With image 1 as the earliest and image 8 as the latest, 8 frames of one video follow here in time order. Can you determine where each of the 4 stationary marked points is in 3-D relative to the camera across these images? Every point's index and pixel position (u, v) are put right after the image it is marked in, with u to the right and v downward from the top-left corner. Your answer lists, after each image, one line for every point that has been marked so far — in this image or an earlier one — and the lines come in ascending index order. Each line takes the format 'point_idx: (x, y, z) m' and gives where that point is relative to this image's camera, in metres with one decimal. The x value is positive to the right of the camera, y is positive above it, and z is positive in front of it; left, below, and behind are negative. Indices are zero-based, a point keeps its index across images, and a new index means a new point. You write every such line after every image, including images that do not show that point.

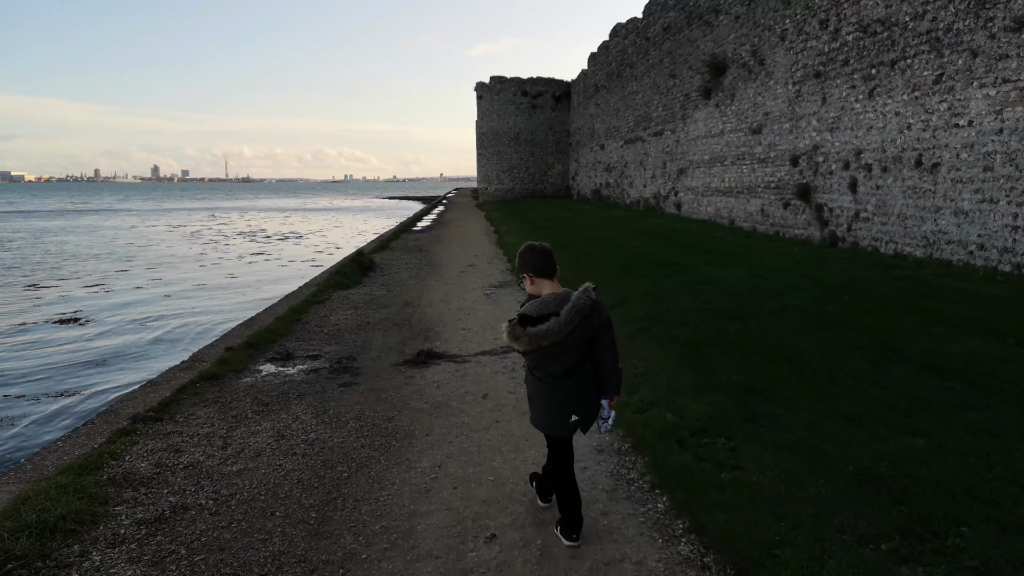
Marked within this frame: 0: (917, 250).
0: (+5.7, +0.5, +10.7) m
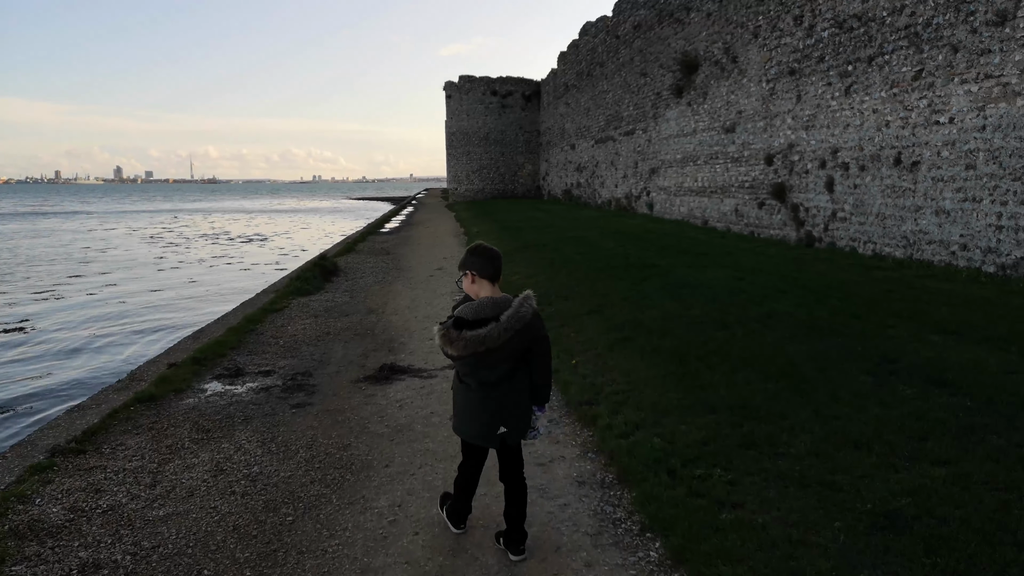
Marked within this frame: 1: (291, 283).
0: (+5.3, +0.5, +10.4) m
1: (-2.9, +0.1, +10.0) m
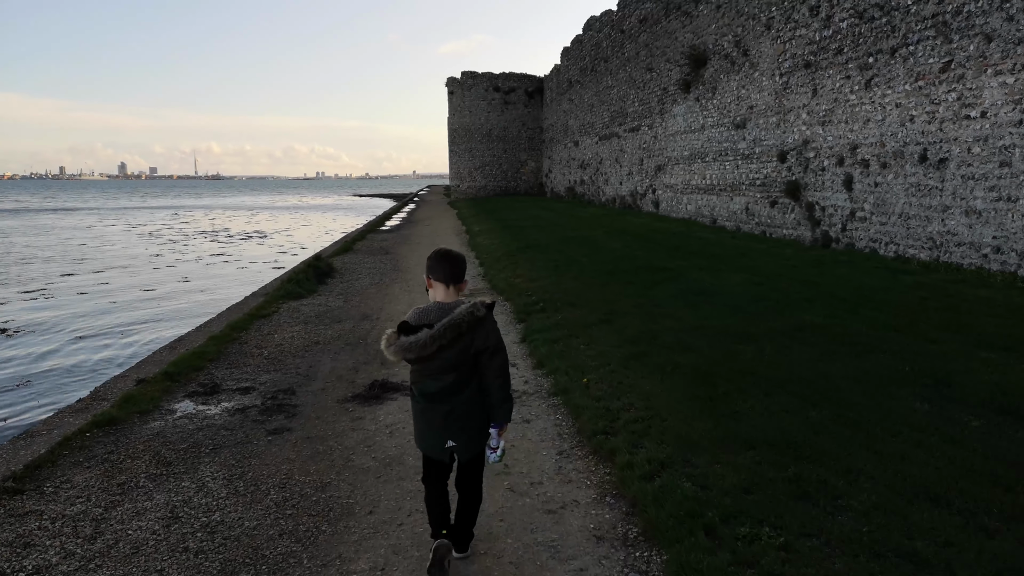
0: (+5.3, +0.5, +9.9) m
1: (-2.9, 0.0, +9.5) m
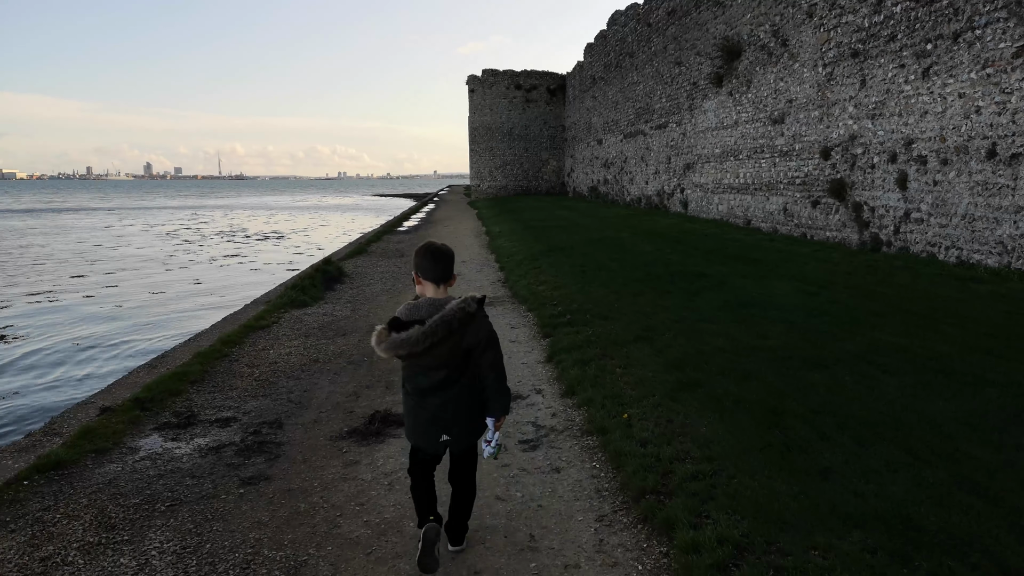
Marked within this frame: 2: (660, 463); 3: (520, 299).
0: (+5.6, +0.4, +8.9) m
1: (-2.6, 0.0, +8.7) m
2: (+0.7, -0.8, +3.4) m
3: (+0.1, -0.1, +8.3) m
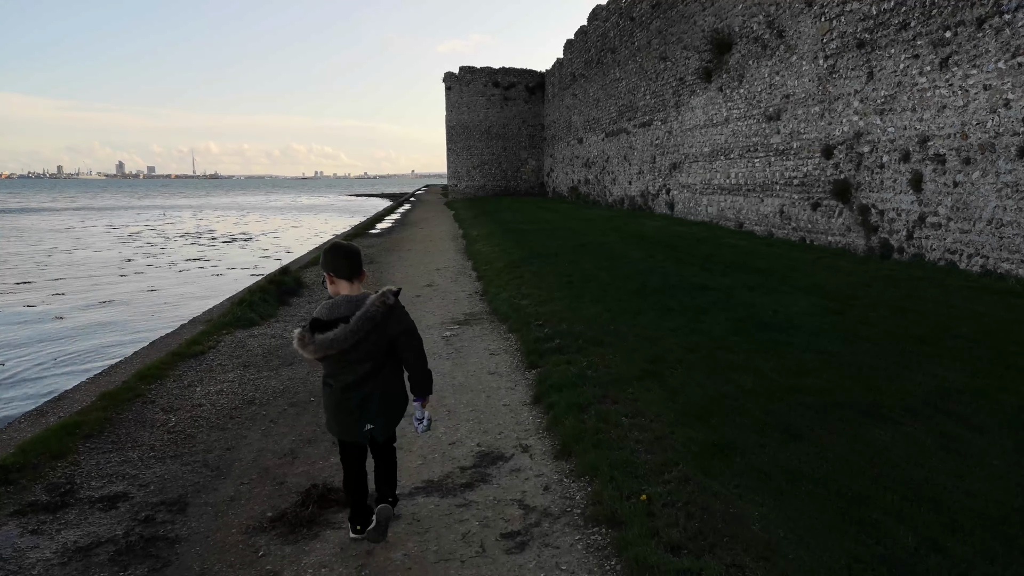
0: (+5.4, +0.2, +8.1) m
1: (-2.8, -0.2, +7.6) m
2: (+0.6, -0.9, +2.3) m
3: (-0.1, -0.3, +7.3) m
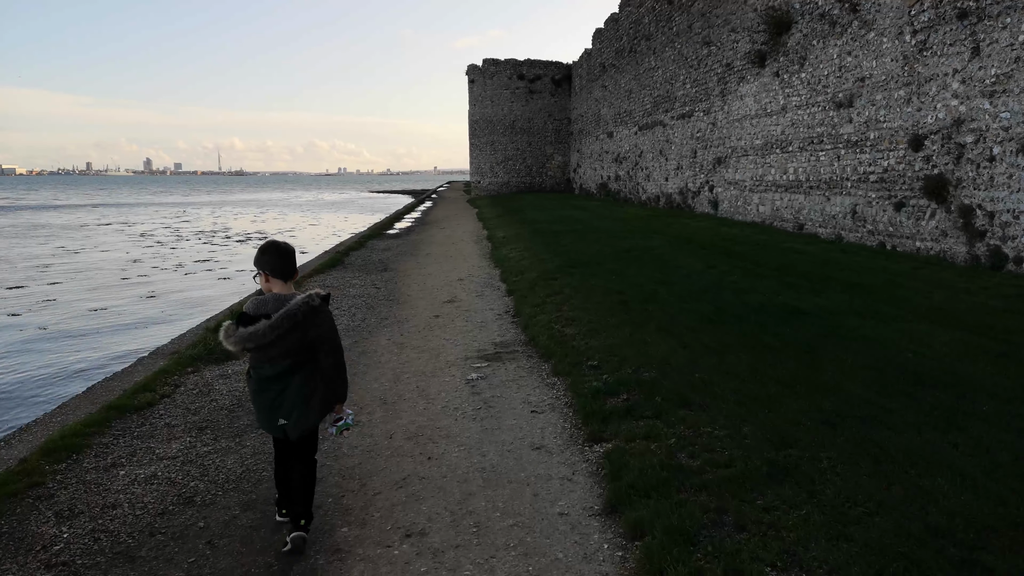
0: (+5.7, 0.0, +6.3) m
1: (-2.5, -0.4, +6.1) m
2: (+0.8, -1.1, +0.8) m
3: (+0.2, -0.5, +5.7) m
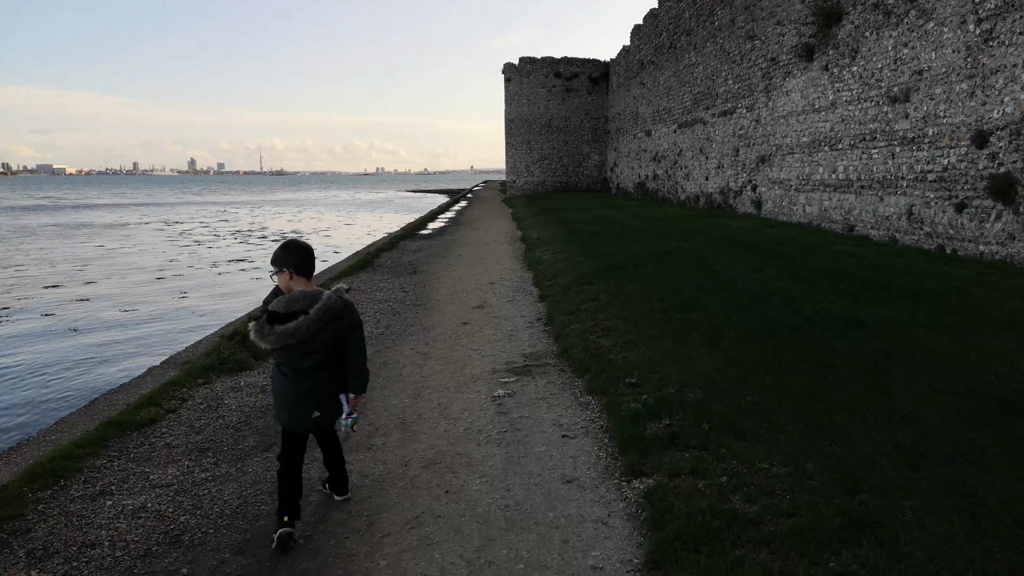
0: (+6.0, -0.1, +5.6) m
1: (-2.3, -0.4, +5.8) m
2: (+0.8, -1.2, +0.3) m
3: (+0.4, -0.5, +5.3) m
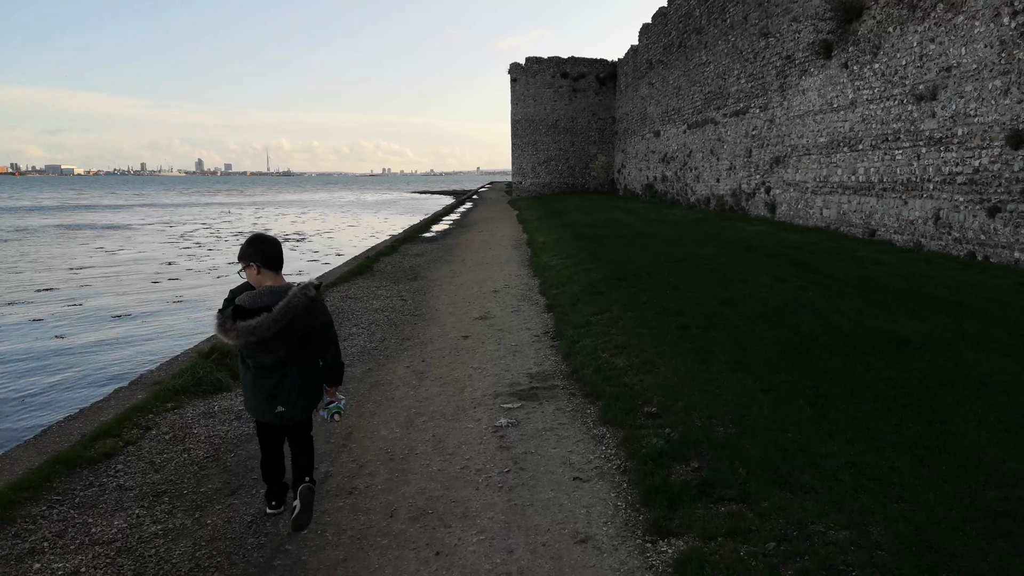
0: (+6.0, -0.2, +5.1) m
1: (-2.2, -0.5, +5.3) m
2: (+0.7, -1.3, -0.2) m
3: (+0.4, -0.6, +4.7) m
